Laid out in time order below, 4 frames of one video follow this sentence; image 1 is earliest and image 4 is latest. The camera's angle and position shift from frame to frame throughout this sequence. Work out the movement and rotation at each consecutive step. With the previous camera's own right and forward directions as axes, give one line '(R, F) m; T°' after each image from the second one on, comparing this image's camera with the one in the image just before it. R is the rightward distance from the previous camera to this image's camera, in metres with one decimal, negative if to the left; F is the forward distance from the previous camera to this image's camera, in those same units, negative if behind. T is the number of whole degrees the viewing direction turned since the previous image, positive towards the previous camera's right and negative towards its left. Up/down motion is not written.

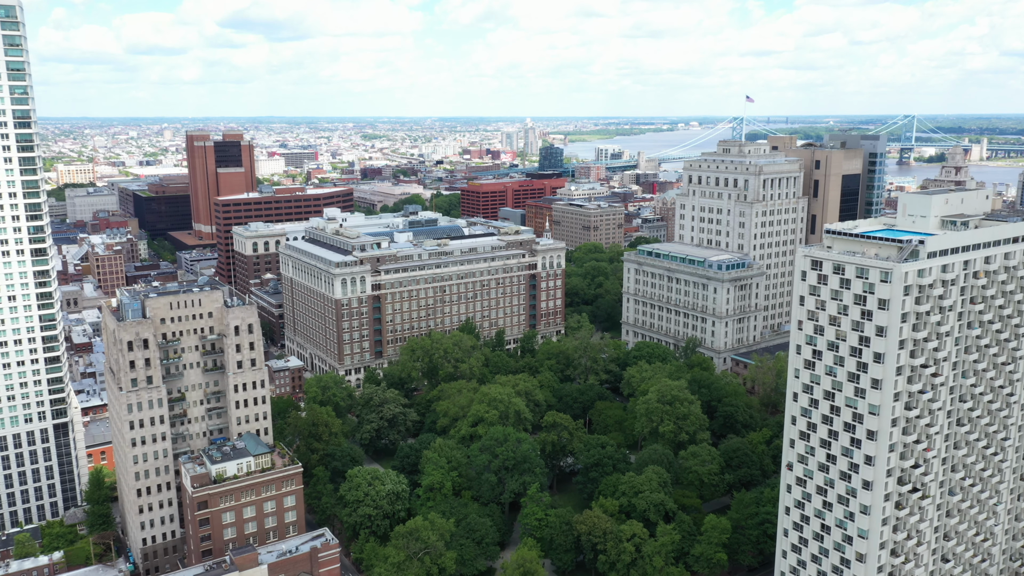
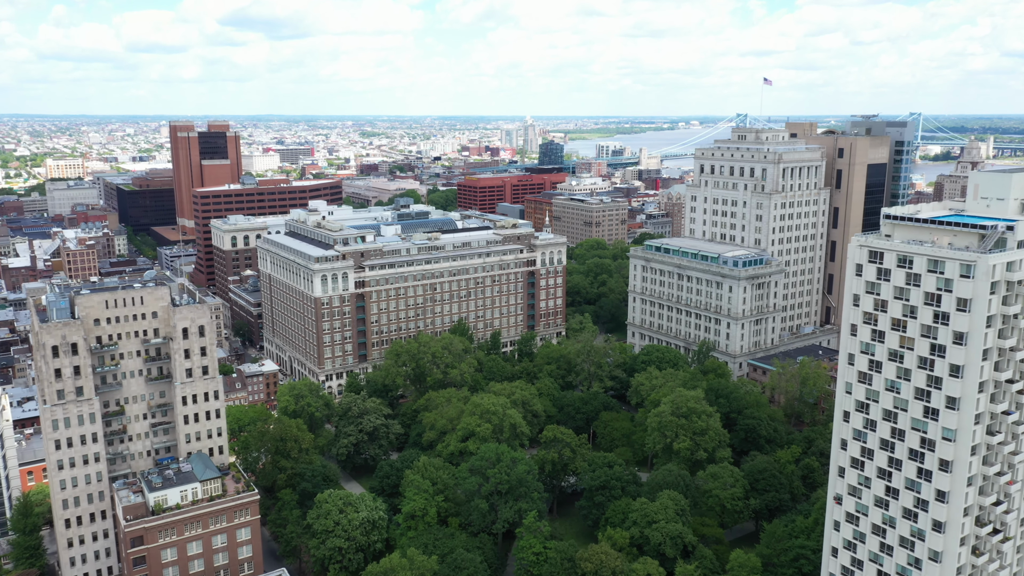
(+0.6, +14.4) m; 0°
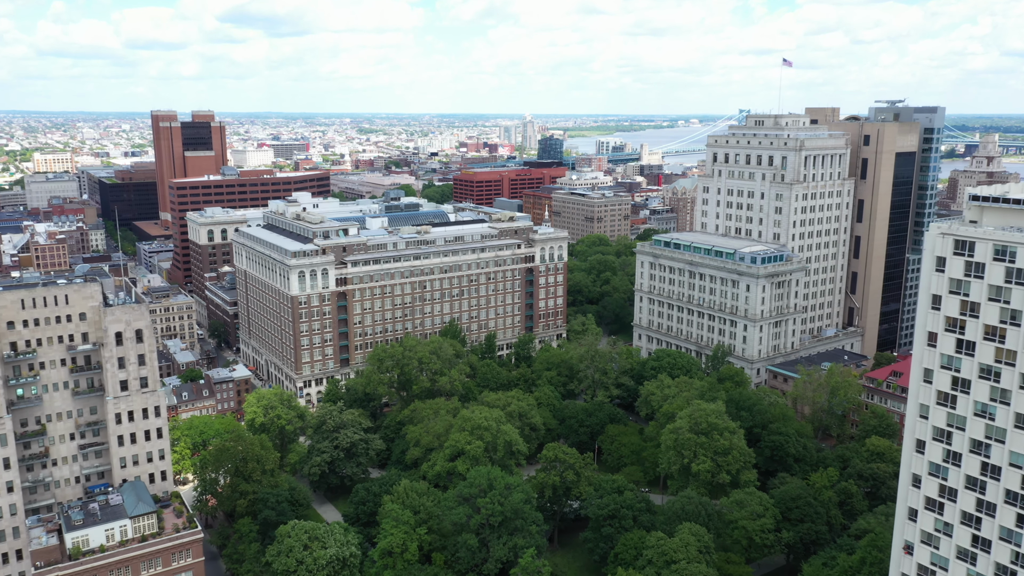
(+0.4, +13.6) m; 0°
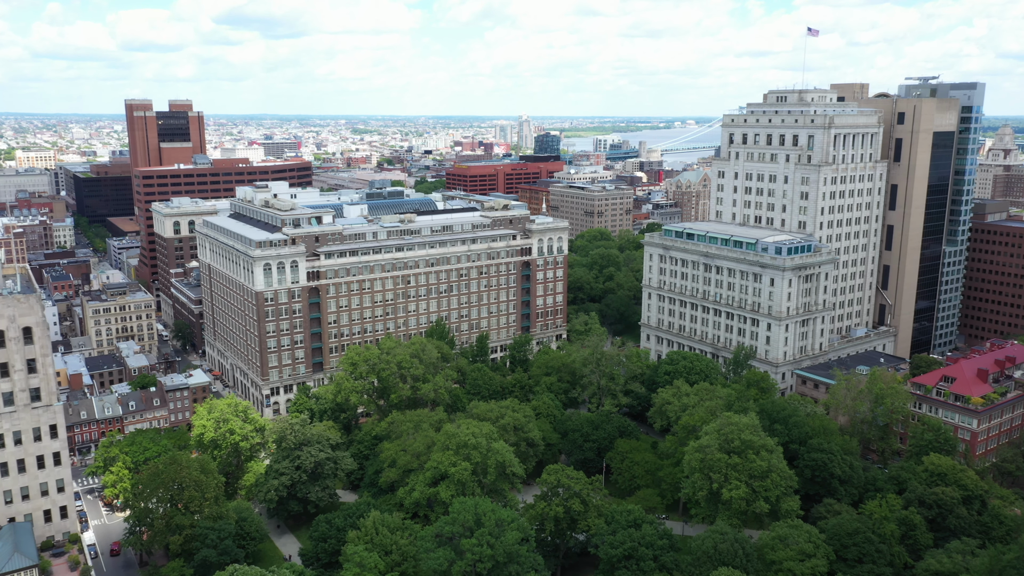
(+0.3, +16.0) m; 0°
